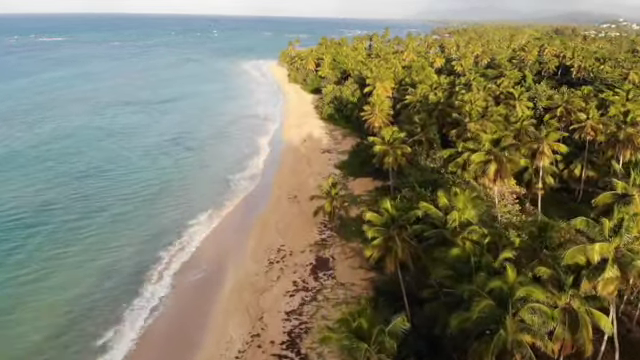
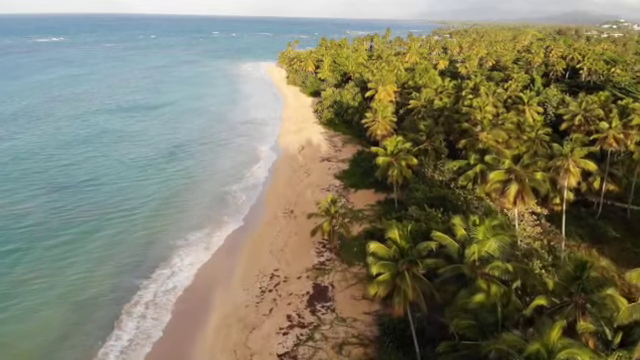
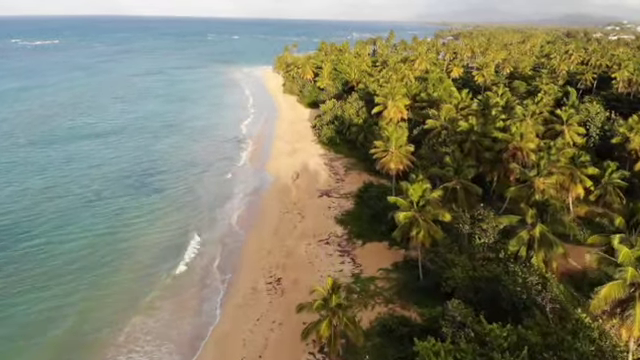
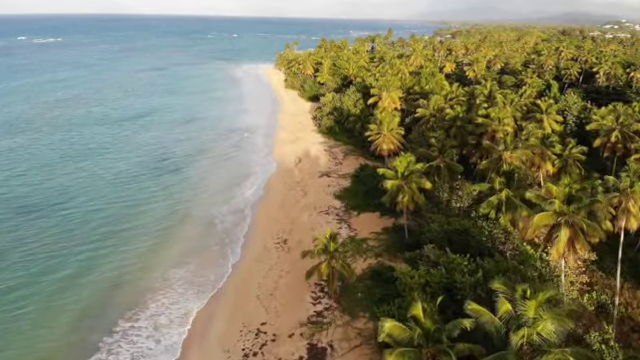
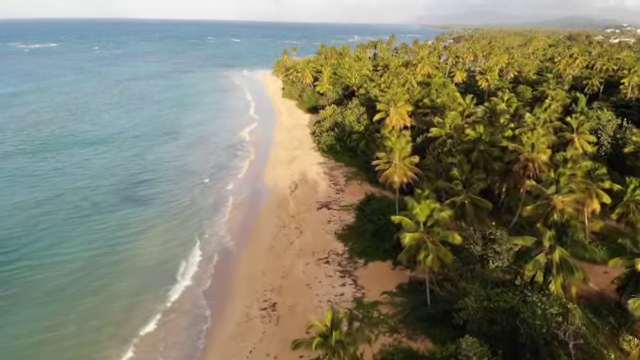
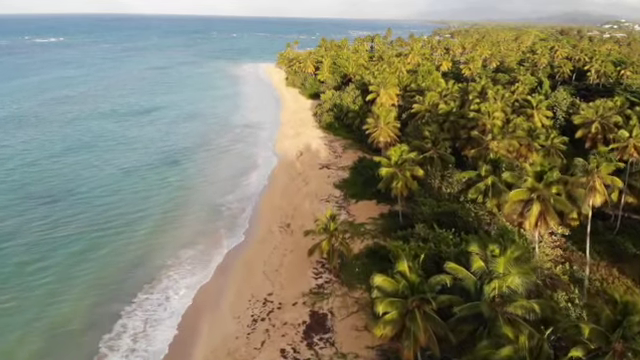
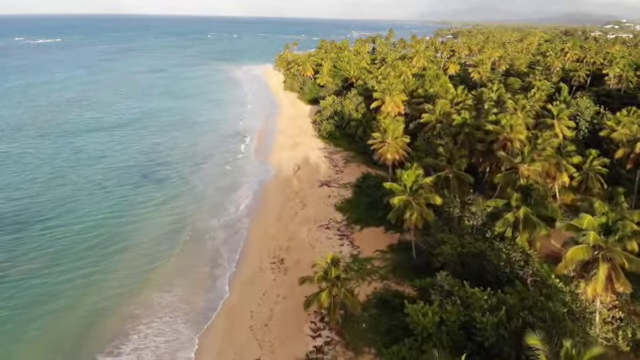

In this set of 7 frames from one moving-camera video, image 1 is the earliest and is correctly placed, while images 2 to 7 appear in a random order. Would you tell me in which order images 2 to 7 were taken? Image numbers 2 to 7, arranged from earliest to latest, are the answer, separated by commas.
2, 6, 4, 7, 3, 5
